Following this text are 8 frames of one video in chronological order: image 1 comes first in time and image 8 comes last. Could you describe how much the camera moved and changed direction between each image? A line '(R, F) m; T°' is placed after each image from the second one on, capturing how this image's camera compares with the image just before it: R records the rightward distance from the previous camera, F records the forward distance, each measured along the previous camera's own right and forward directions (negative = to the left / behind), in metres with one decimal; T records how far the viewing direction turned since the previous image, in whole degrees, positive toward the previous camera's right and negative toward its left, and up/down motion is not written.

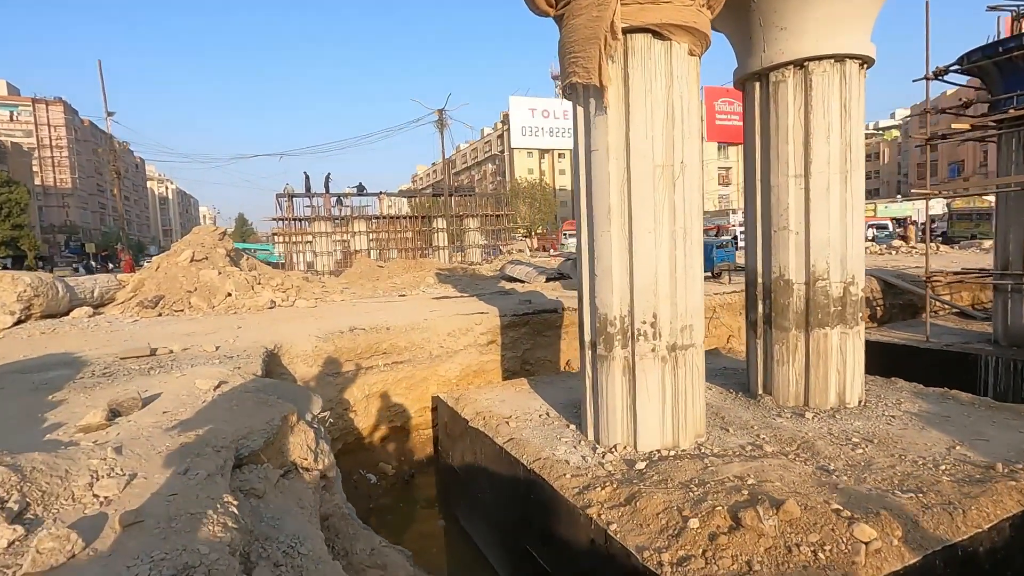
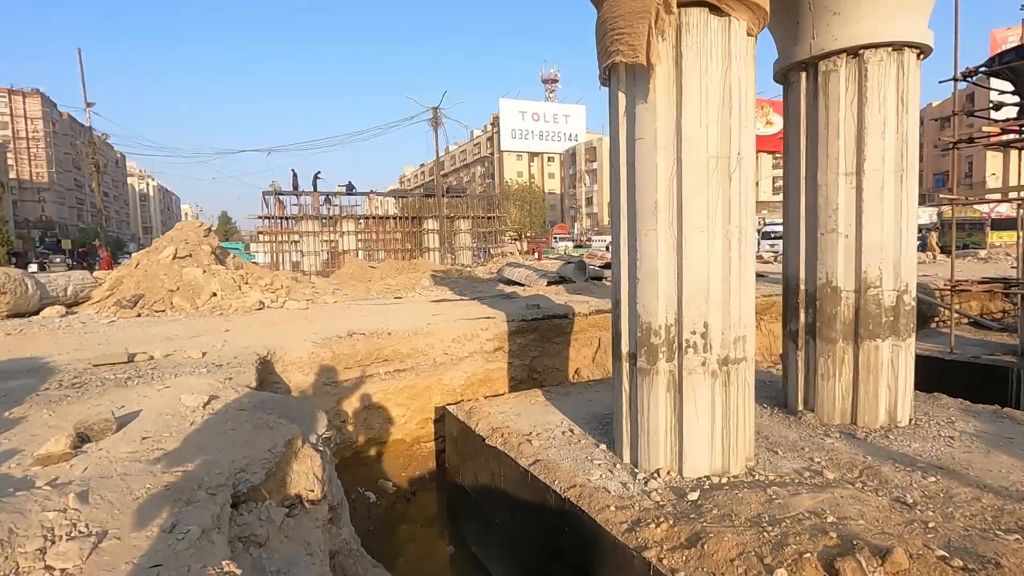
(-0.4, +0.7) m; +2°
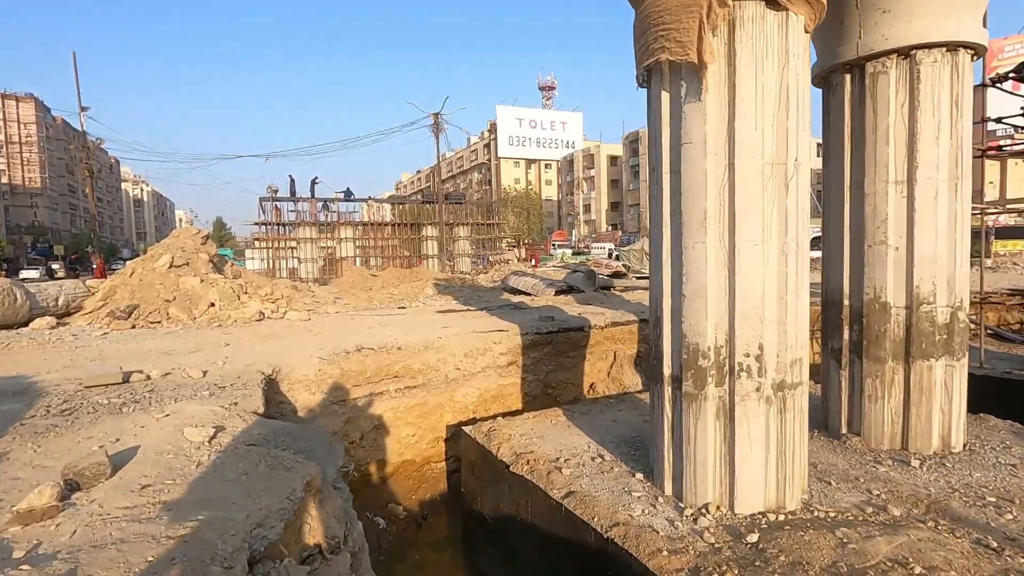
(-0.3, +0.4) m; +1°
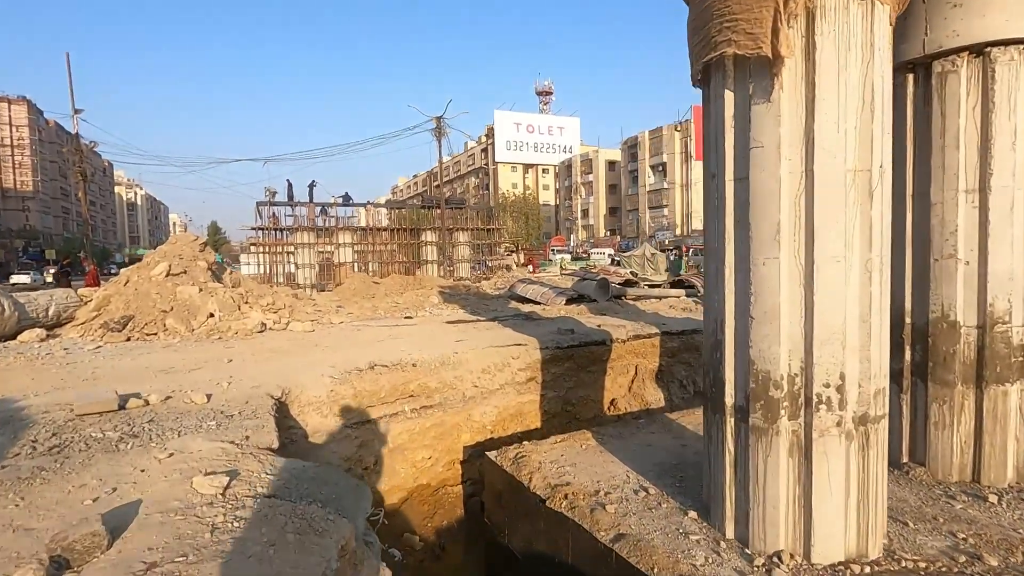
(-0.4, +0.5) m; +1°
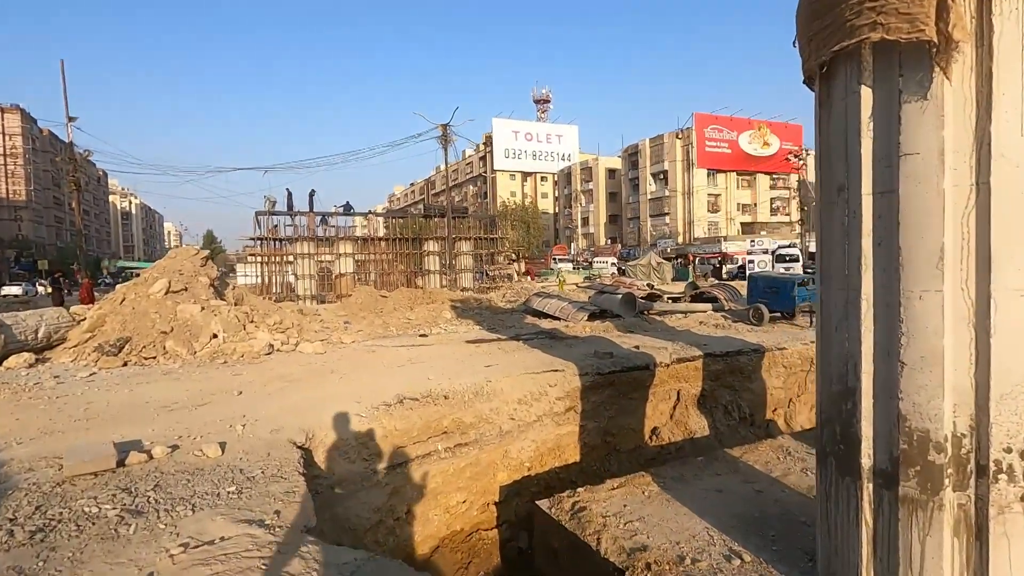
(-0.6, +0.8) m; 0°
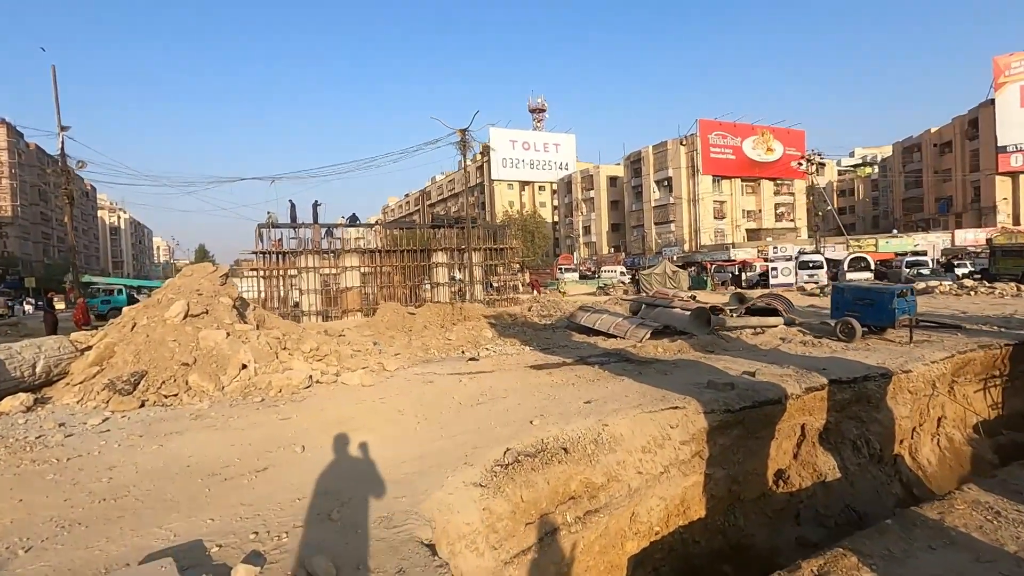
(-1.5, +1.5) m; +1°
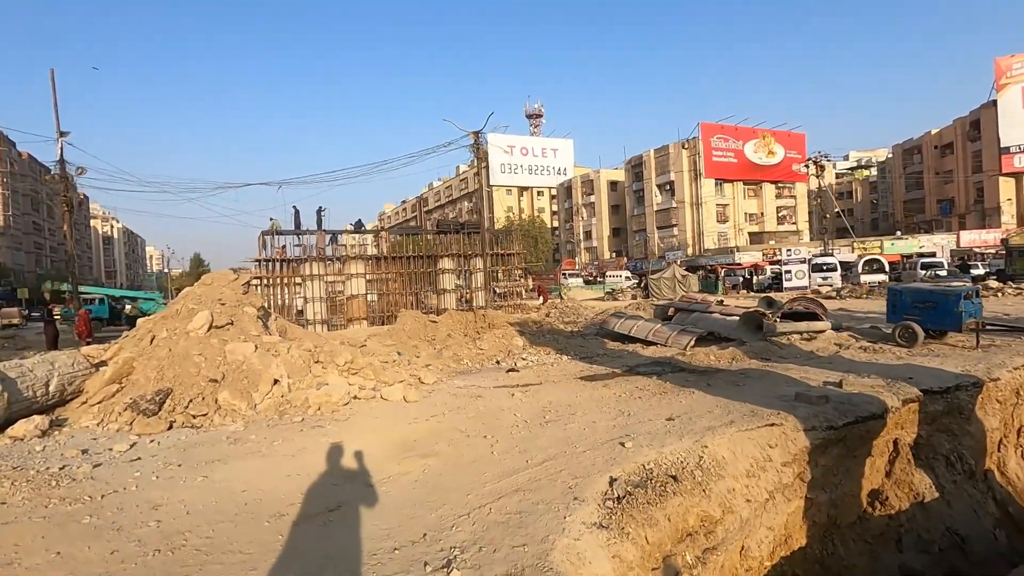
(-1.0, +0.7) m; +1°
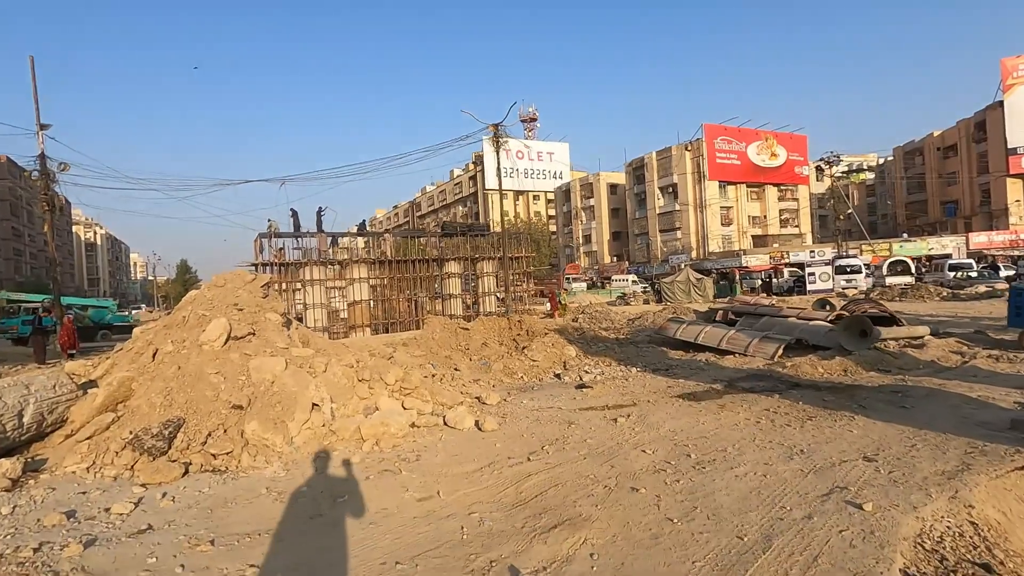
(-1.4, +1.8) m; +1°
